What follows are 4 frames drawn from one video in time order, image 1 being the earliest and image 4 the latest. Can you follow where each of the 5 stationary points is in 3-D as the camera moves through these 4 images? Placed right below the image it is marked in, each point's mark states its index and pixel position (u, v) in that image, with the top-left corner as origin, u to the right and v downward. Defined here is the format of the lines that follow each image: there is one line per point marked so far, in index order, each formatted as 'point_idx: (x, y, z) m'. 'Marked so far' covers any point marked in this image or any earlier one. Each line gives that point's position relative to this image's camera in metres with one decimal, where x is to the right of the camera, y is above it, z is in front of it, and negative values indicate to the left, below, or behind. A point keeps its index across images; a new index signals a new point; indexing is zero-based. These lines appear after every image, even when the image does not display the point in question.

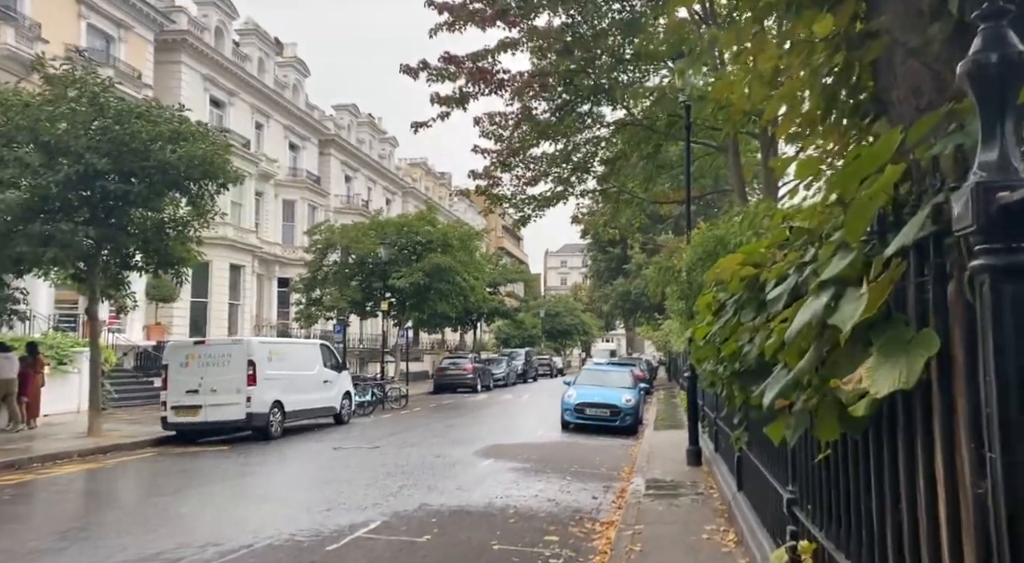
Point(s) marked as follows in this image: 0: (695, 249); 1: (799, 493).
0: (+2.4, +0.5, +10.5) m
1: (+1.5, -1.1, +4.3) m
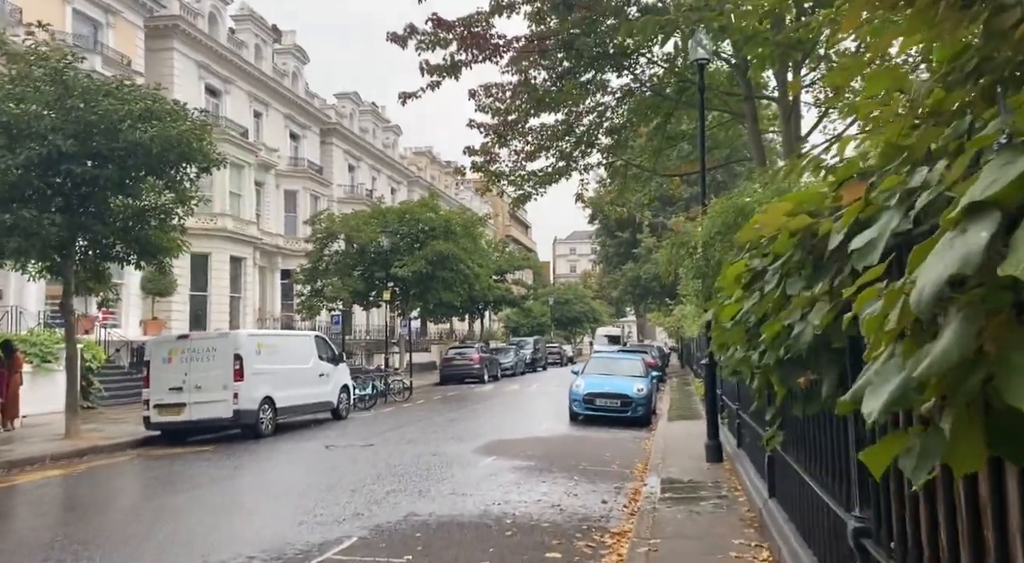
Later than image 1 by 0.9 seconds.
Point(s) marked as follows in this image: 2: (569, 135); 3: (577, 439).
0: (+2.3, +0.8, +9.4) m
1: (+1.4, -1.0, +3.2) m
2: (+1.0, +2.6, +14.4) m
3: (+1.2, -3.0, +15.5) m
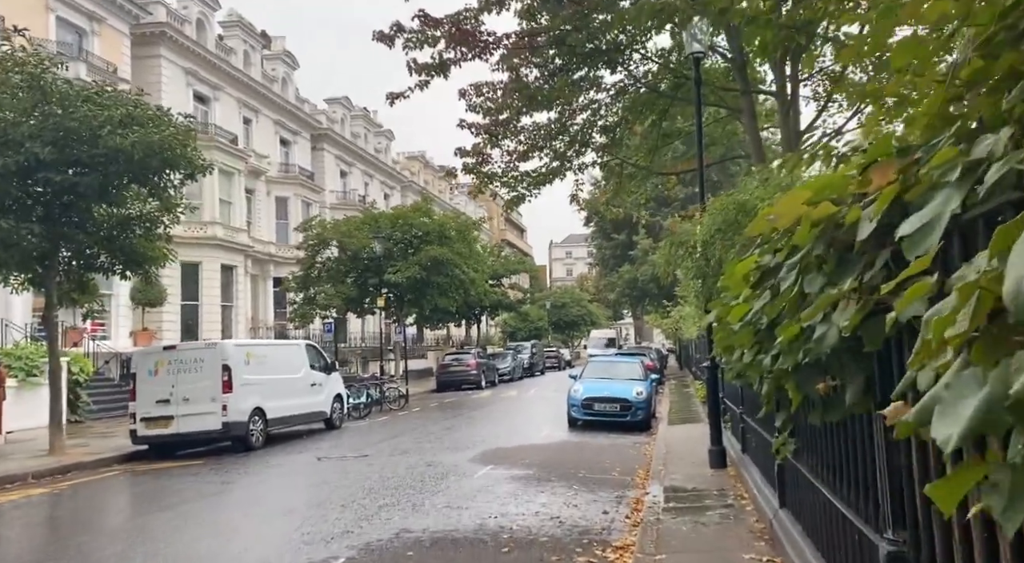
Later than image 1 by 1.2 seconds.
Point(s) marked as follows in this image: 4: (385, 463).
0: (+2.2, +0.8, +9.0) m
1: (+1.4, -0.9, +2.9) m
2: (+0.9, +2.5, +14.1) m
3: (+1.2, -3.0, +15.1) m
4: (-2.0, -2.8, +12.6) m
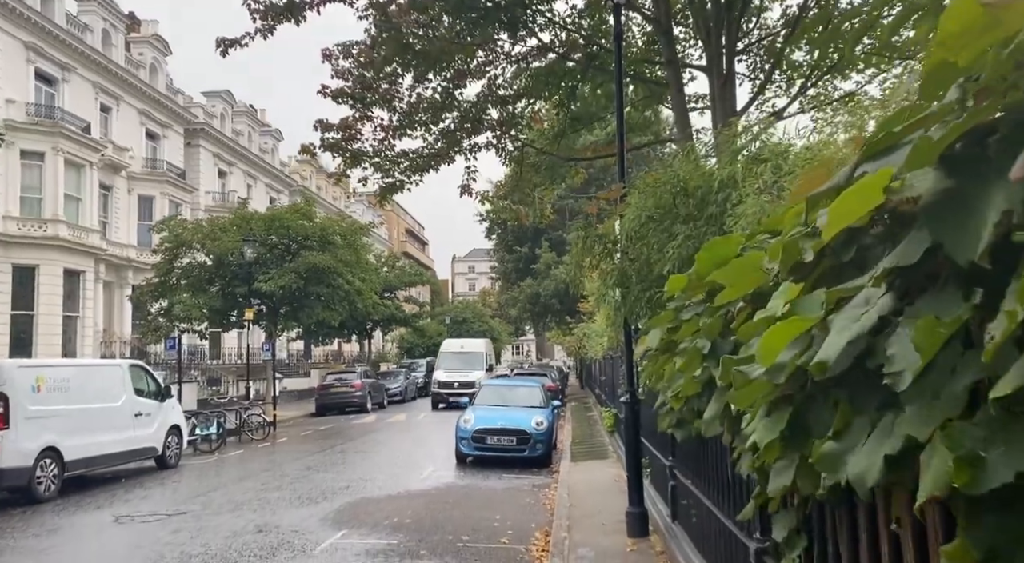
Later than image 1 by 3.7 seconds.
0: (+1.1, +0.7, +6.5) m
1: (+0.9, -0.9, +0.3) m
2: (-0.9, +2.4, +11.4) m
3: (-0.8, -3.2, +12.3) m
4: (-3.6, -2.9, +9.5) m
